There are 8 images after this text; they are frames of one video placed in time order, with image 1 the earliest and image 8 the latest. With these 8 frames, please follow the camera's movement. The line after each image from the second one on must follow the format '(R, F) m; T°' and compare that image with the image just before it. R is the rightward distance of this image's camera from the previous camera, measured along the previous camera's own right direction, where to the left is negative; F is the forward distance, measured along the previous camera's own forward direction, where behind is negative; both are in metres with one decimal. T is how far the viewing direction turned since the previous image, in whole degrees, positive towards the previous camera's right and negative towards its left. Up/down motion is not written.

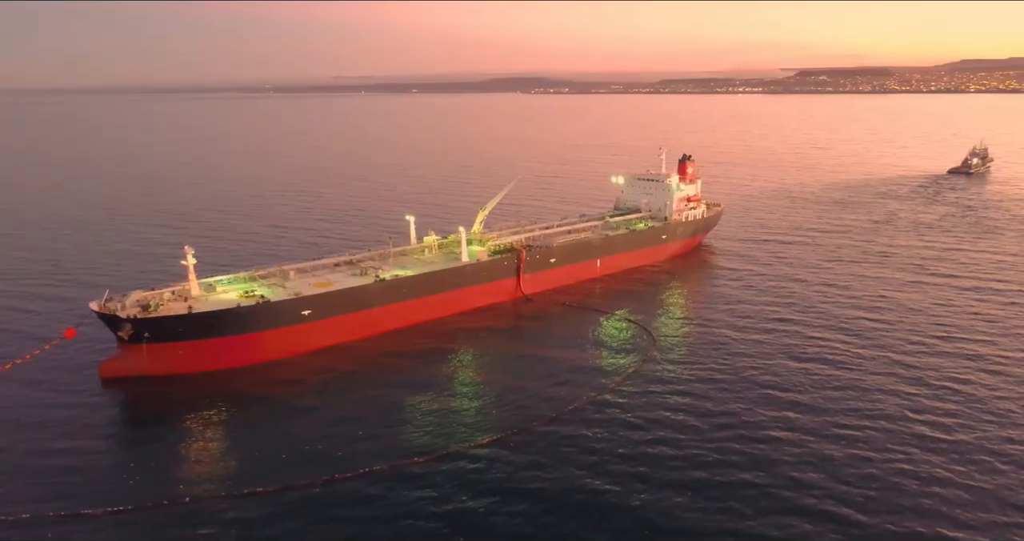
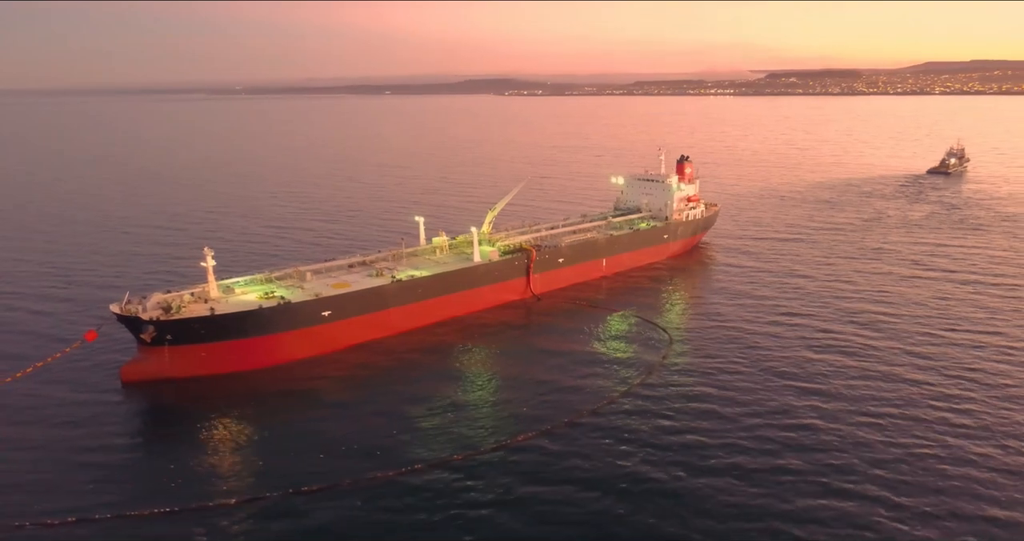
(-1.6, -0.3) m; +2°
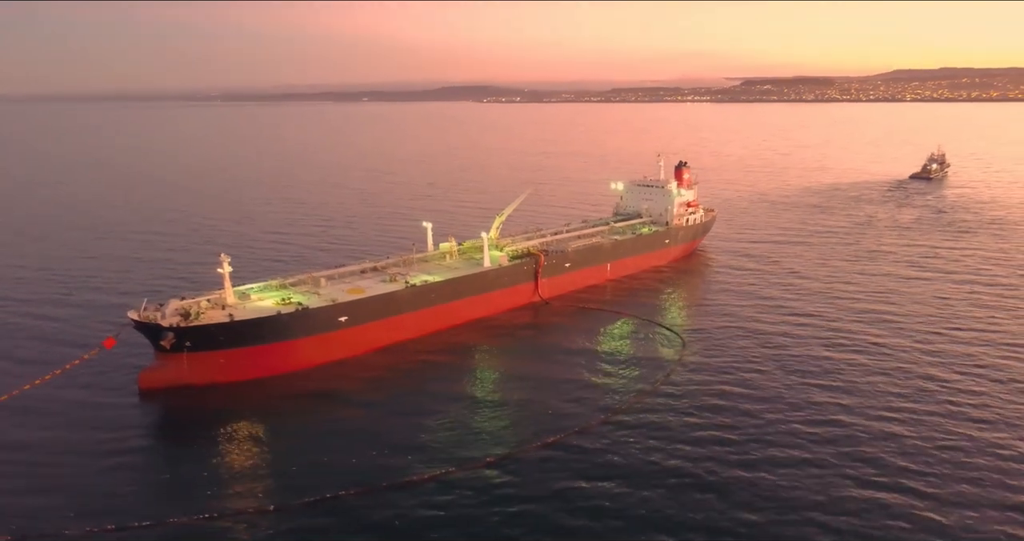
(-1.3, -0.3) m; +2°
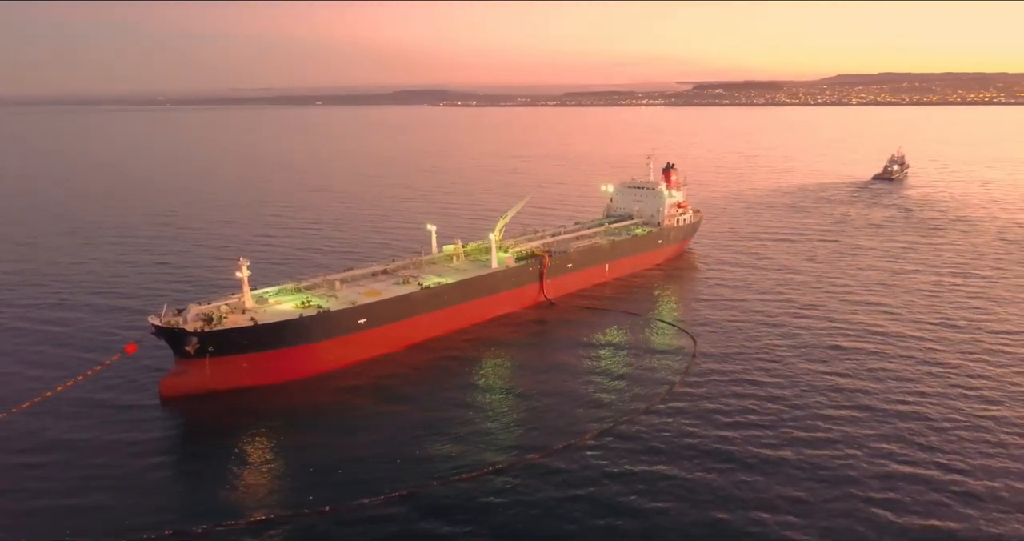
(-2.2, -0.4) m; +3°
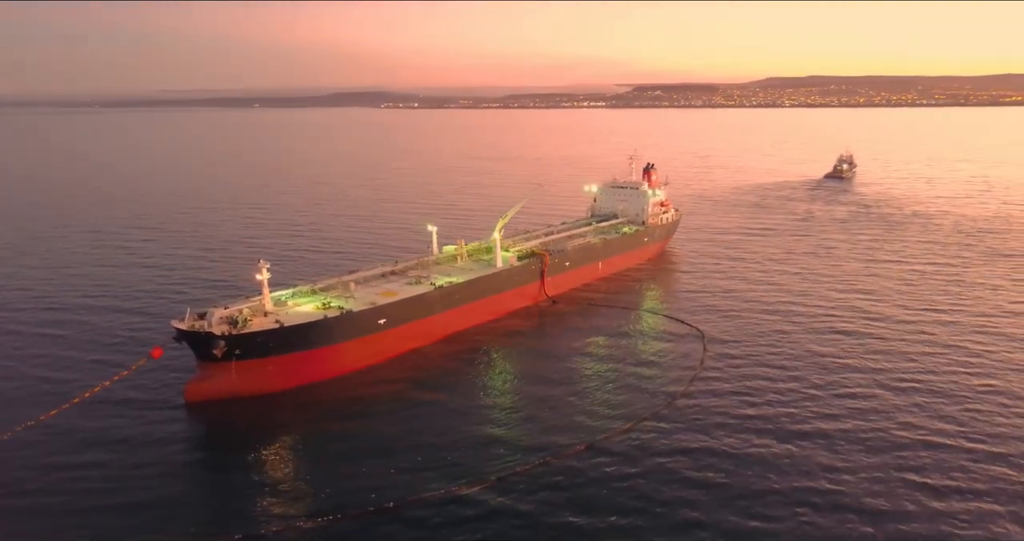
(-2.7, -0.6) m; +4°
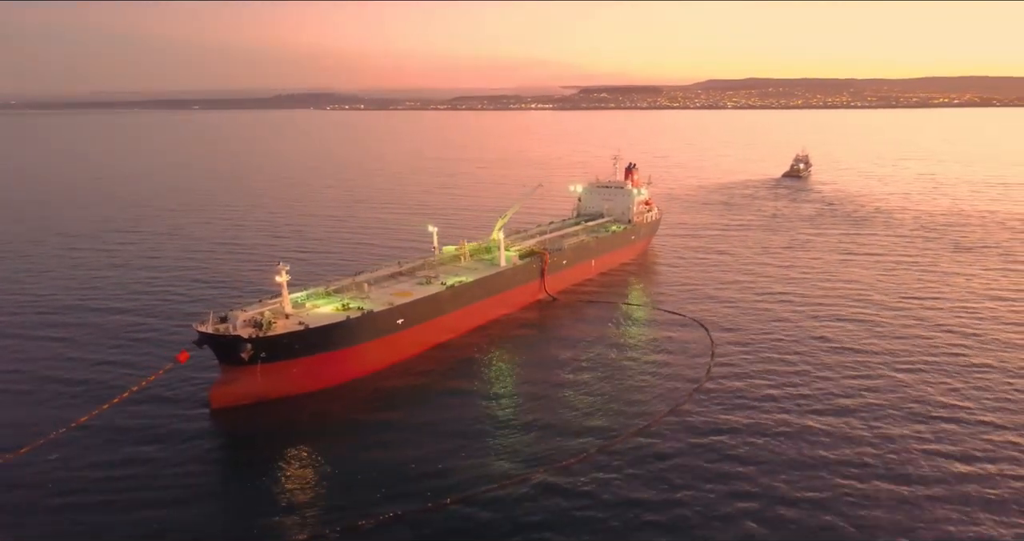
(-2.5, -0.5) m; +4°
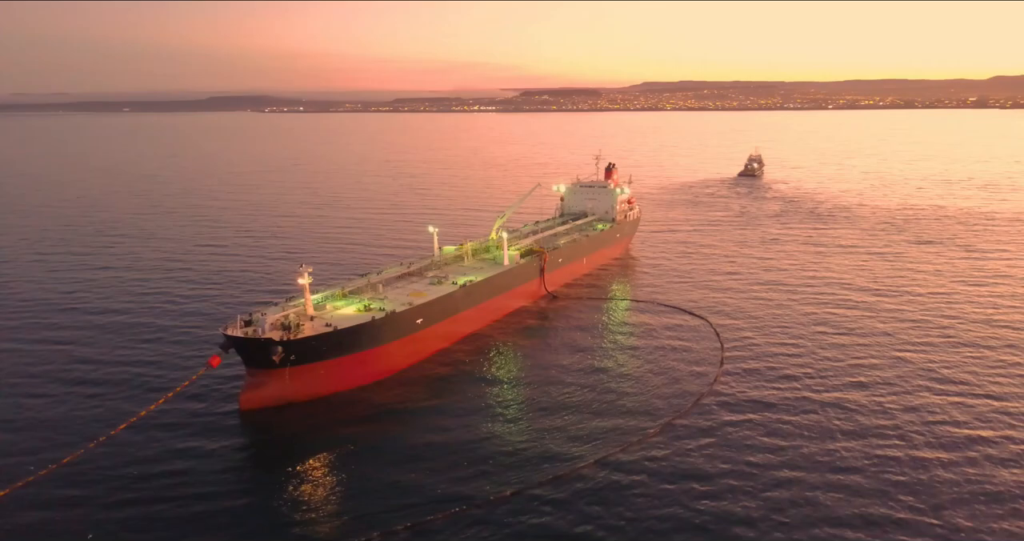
(-2.8, -0.5) m; +4°
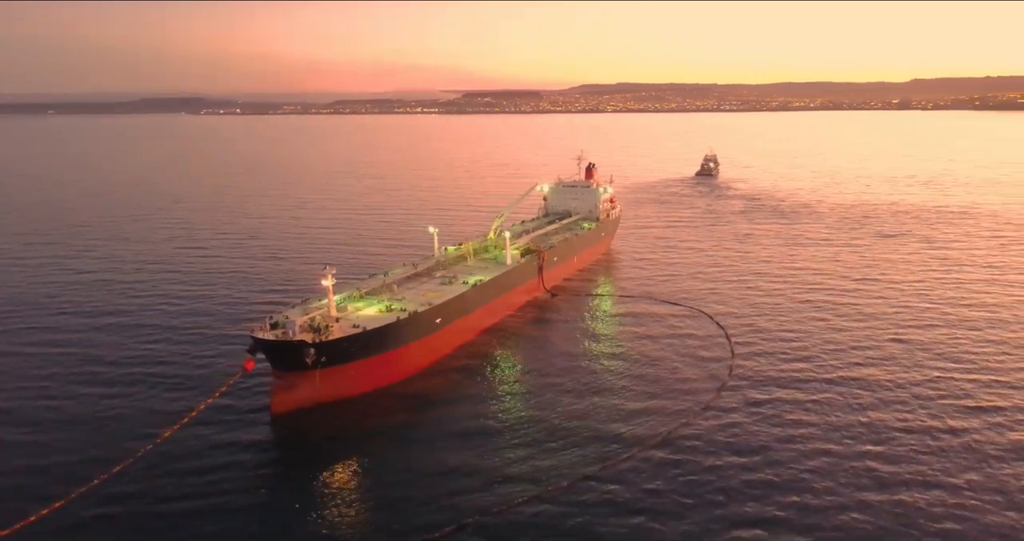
(-2.9, -0.5) m; +5°
